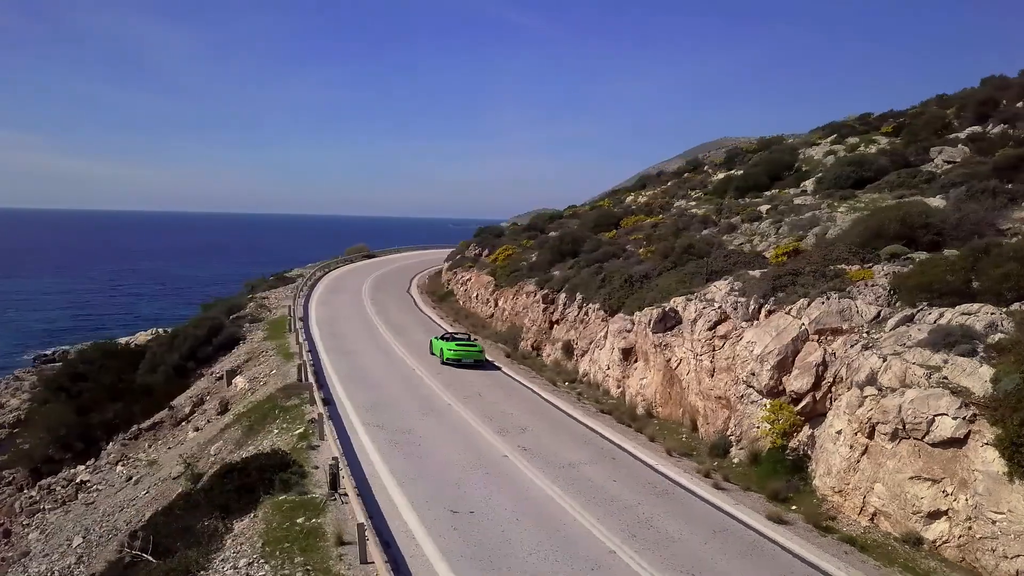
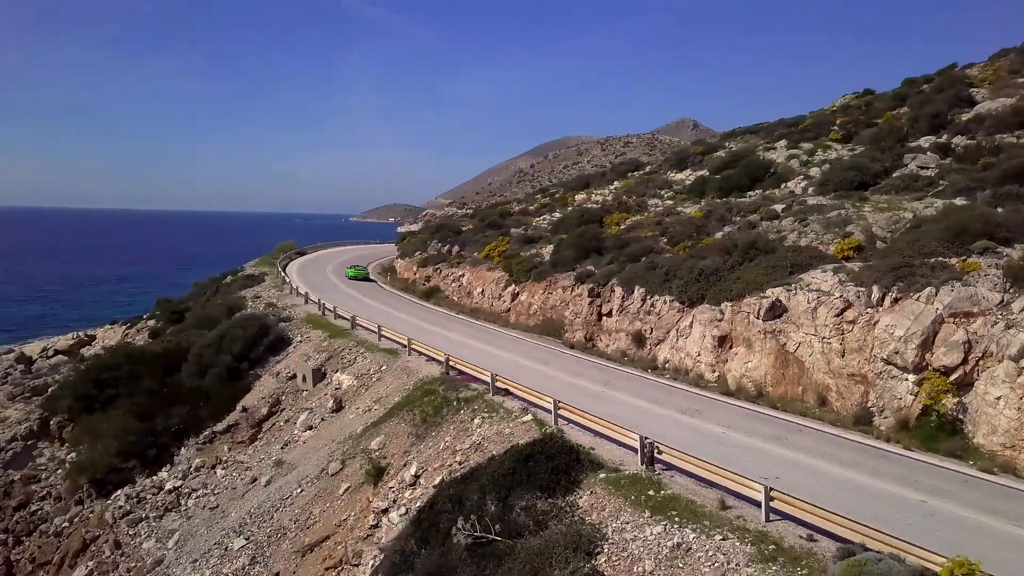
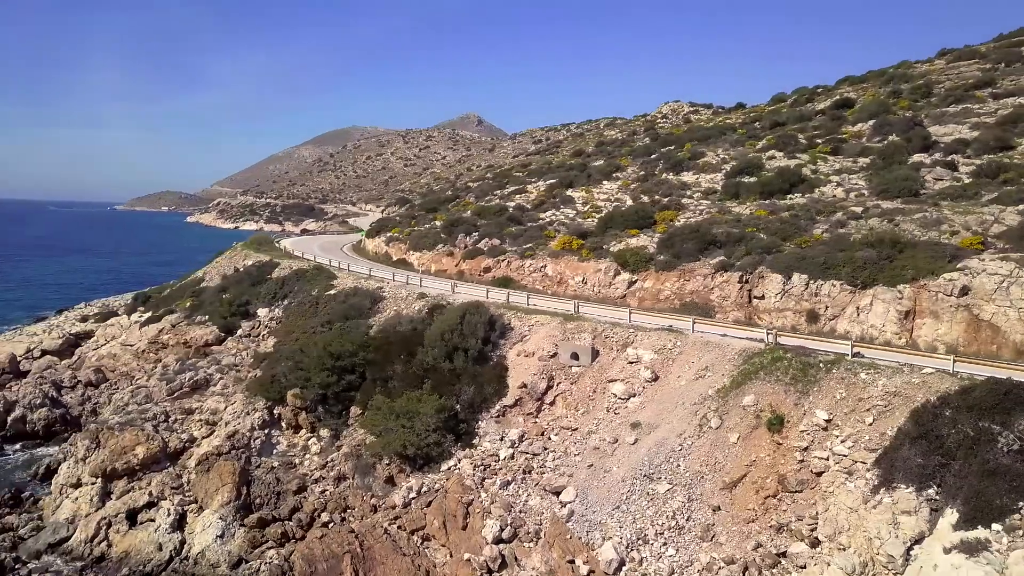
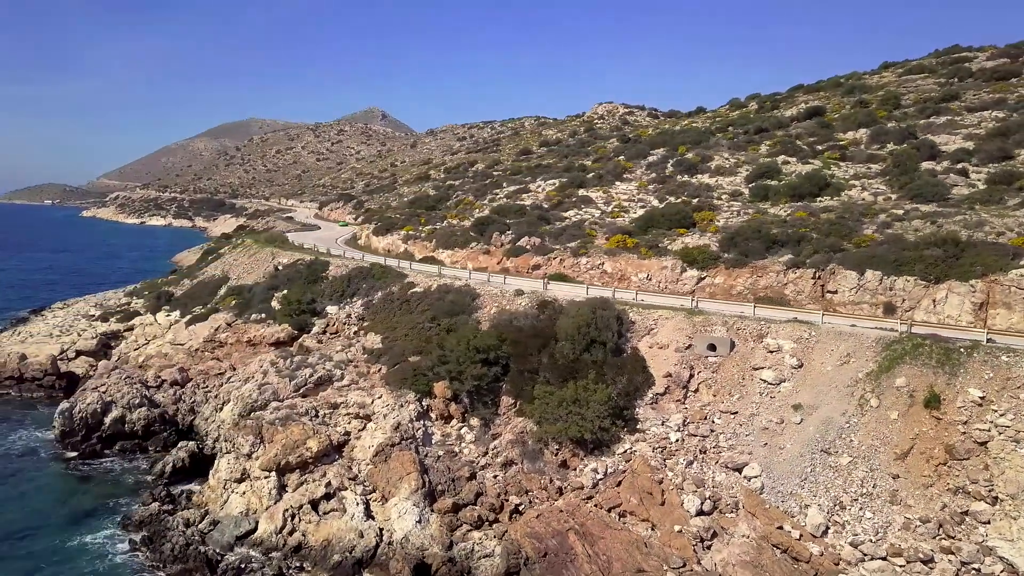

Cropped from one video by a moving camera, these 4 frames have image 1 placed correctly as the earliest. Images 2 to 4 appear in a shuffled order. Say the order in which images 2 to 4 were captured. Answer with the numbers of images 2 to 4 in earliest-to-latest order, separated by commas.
2, 3, 4
